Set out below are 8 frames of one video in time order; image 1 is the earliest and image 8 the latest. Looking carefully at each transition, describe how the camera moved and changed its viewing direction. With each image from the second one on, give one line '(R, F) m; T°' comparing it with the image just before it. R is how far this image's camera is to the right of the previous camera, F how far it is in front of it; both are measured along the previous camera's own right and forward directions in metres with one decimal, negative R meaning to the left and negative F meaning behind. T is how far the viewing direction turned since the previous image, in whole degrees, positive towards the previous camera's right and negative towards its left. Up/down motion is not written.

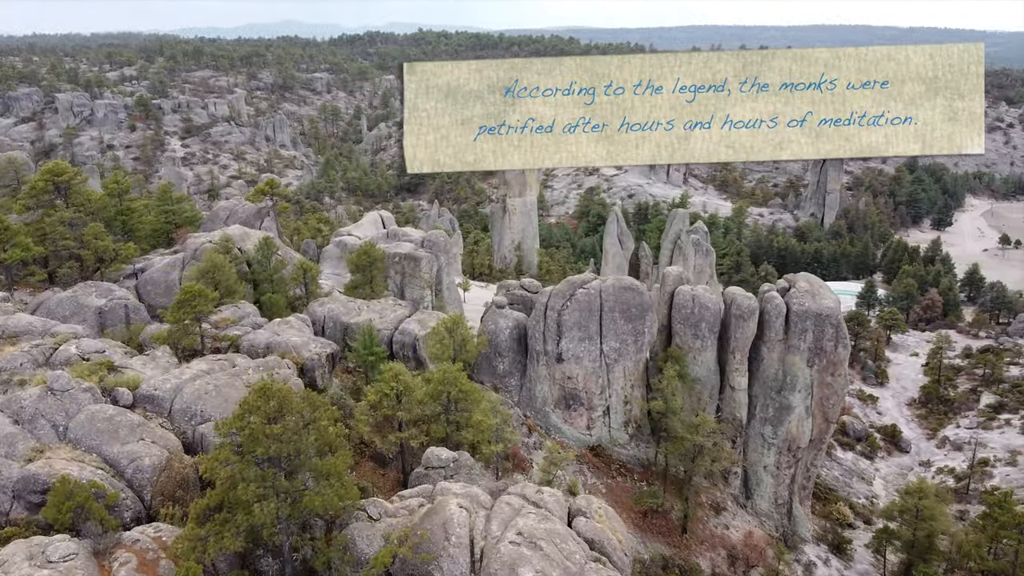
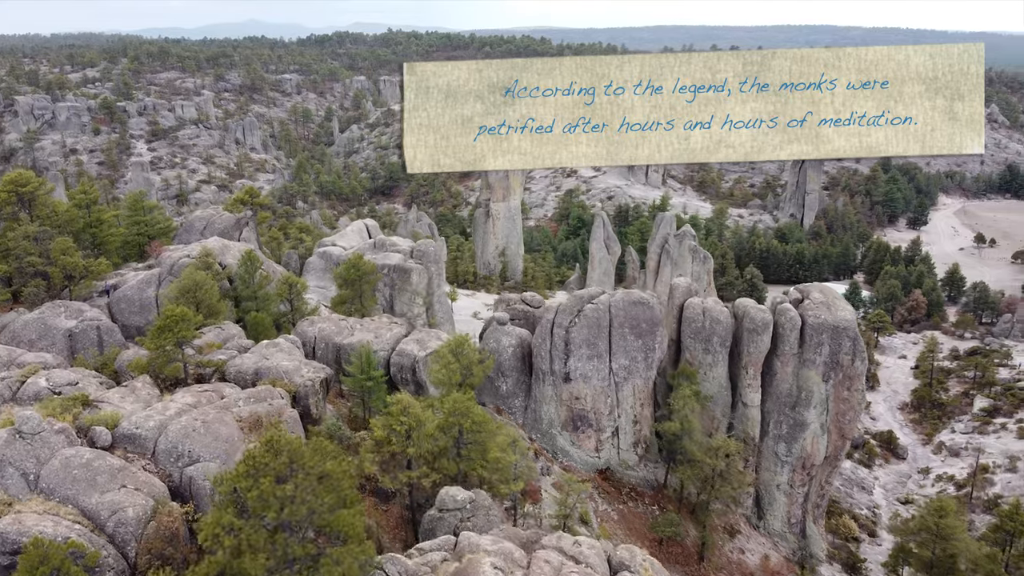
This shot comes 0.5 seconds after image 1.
(-0.7, +1.2) m; +2°
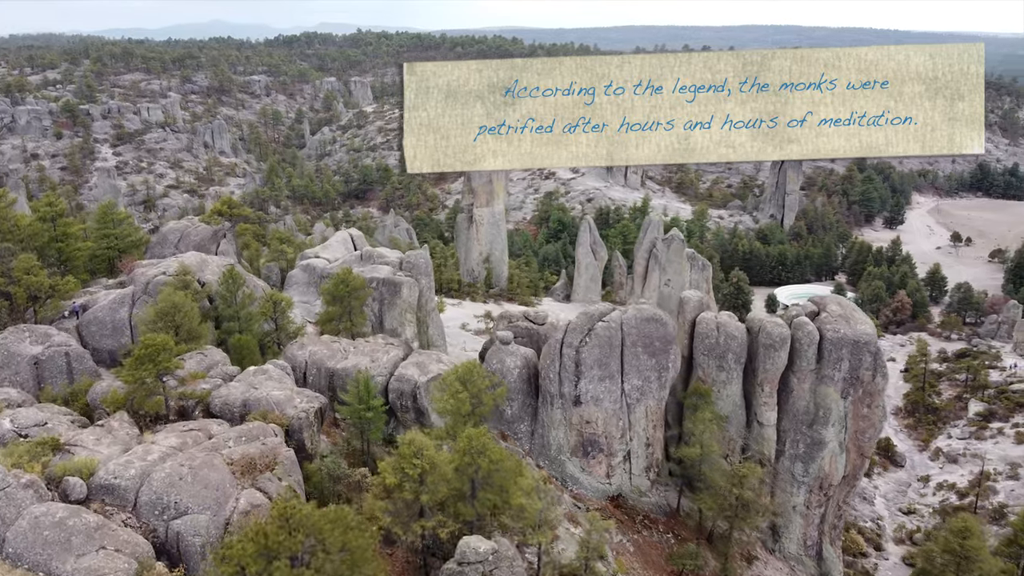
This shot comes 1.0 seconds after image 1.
(-0.7, +1.2) m; +2°
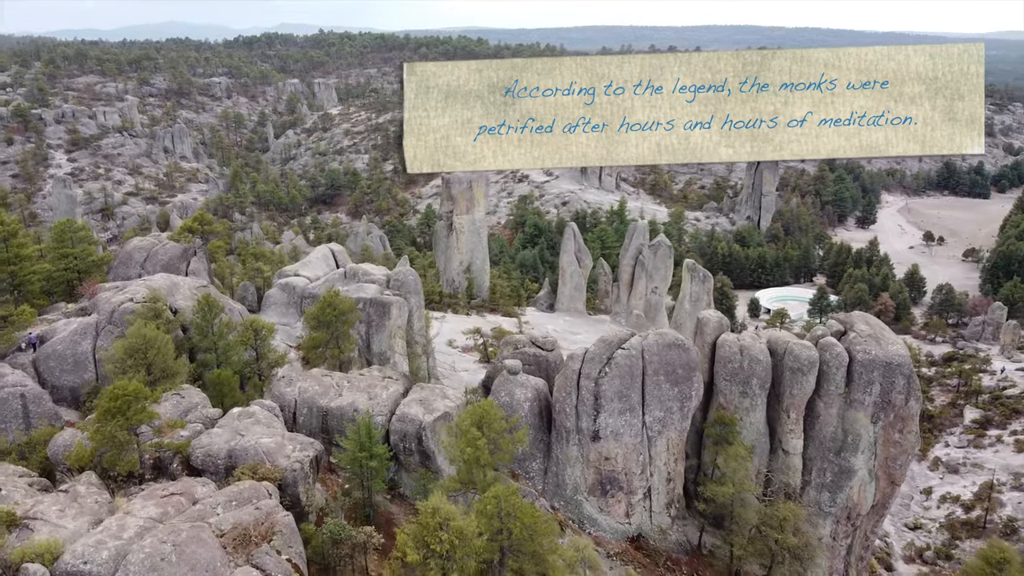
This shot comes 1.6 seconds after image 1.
(-0.9, +1.6) m; +2°
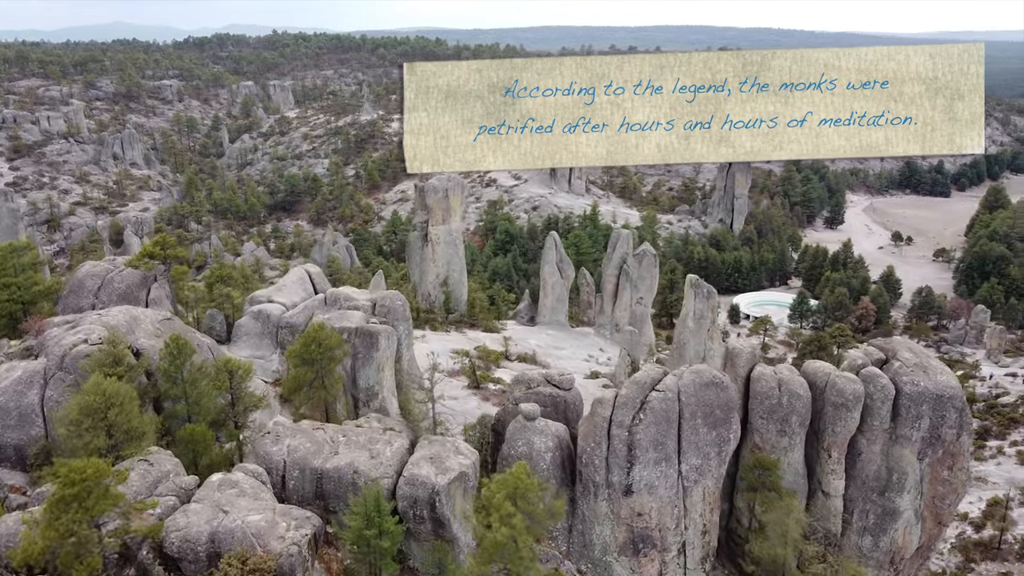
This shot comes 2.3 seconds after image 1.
(-1.0, +2.0) m; +3°
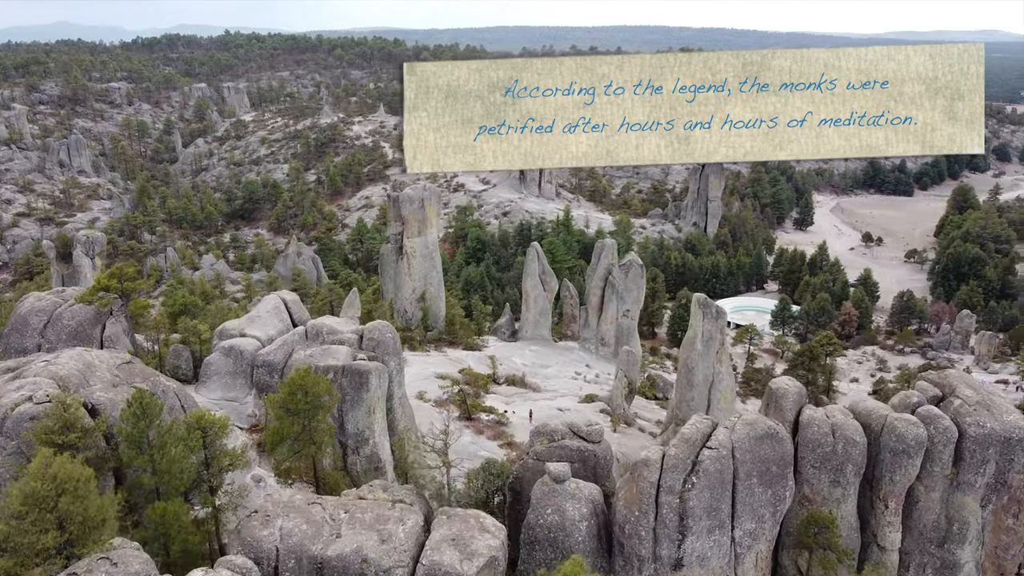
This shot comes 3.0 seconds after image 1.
(-1.0, +2.0) m; +3°
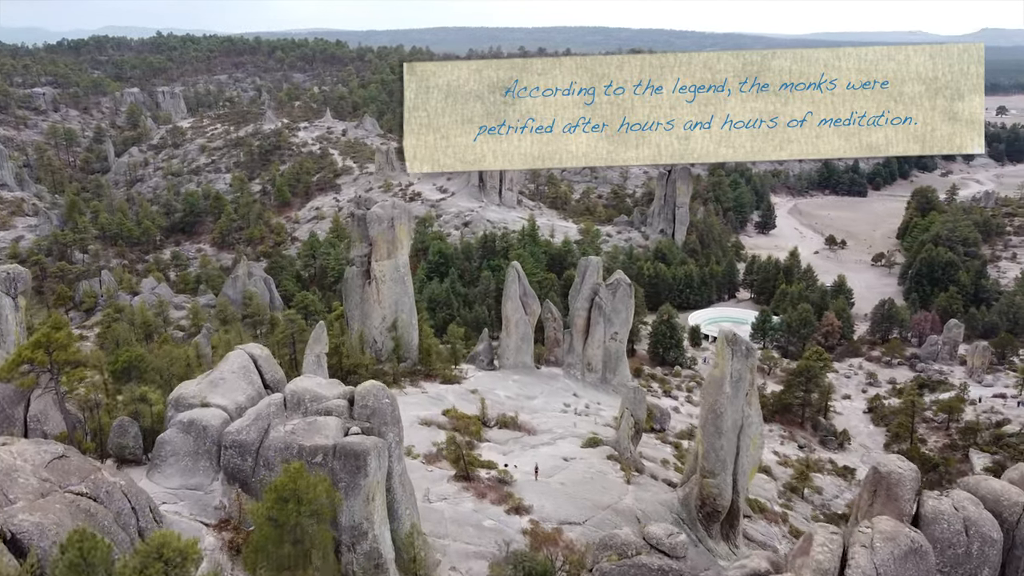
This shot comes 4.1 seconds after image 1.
(-1.4, +3.1) m; +4°
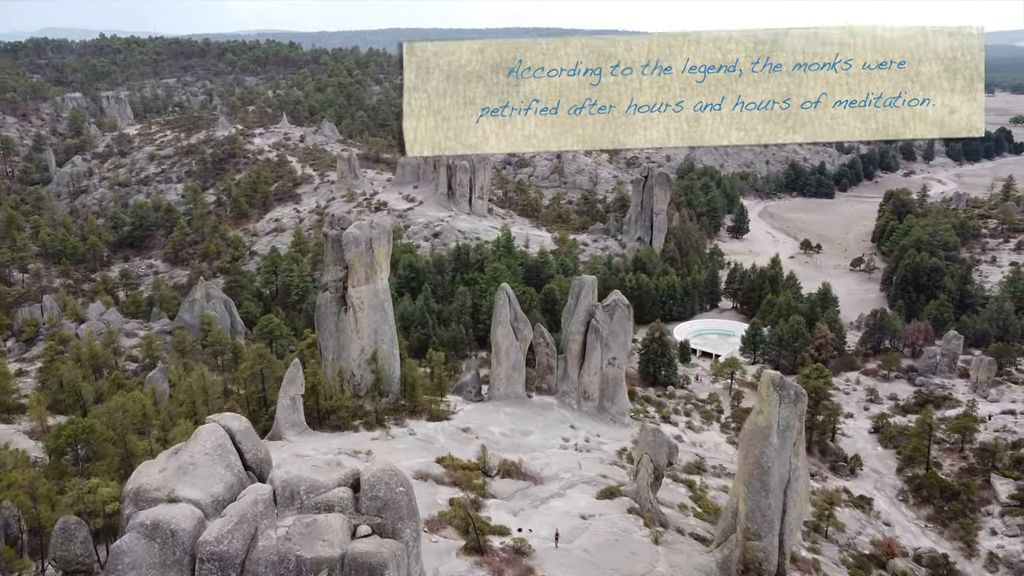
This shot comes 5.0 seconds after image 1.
(-1.3, +2.8) m; +3°
